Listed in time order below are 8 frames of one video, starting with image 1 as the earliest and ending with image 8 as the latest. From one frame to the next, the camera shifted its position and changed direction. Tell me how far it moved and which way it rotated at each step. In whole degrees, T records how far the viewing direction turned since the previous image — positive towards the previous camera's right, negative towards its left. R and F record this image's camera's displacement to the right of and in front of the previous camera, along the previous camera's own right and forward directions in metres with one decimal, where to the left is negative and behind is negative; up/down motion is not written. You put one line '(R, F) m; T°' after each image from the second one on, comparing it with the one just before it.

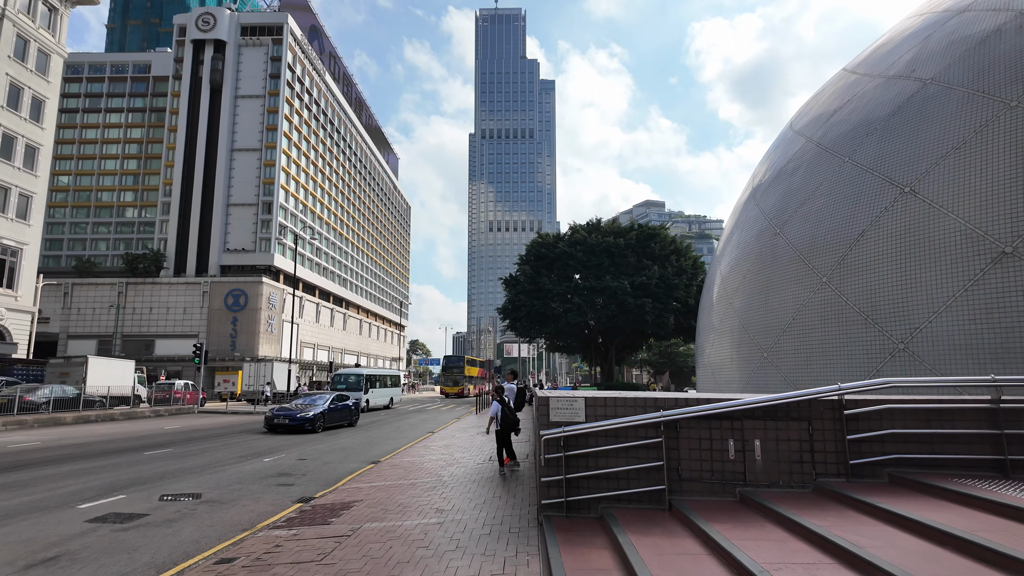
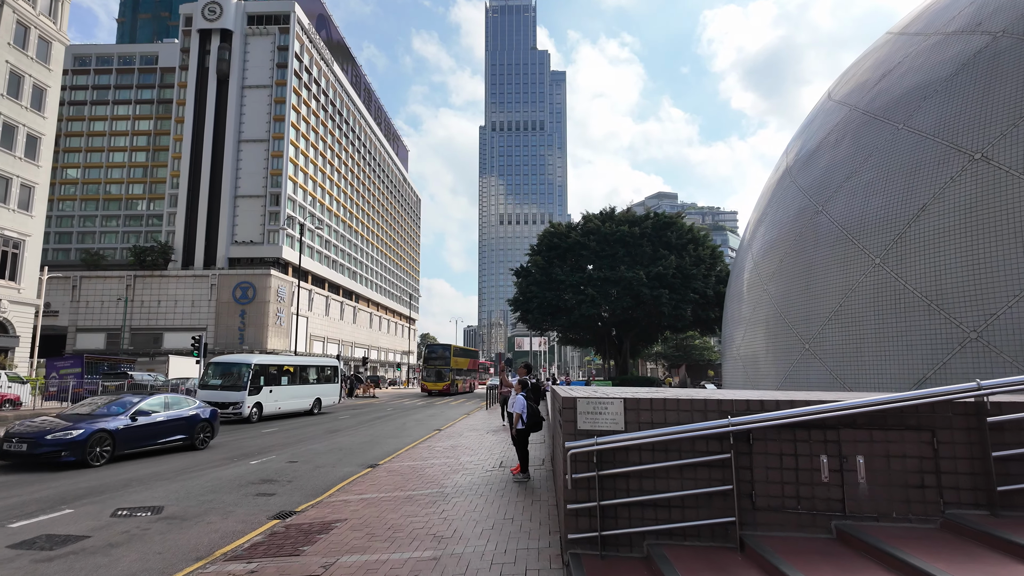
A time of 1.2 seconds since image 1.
(0.0, +1.5) m; -1°
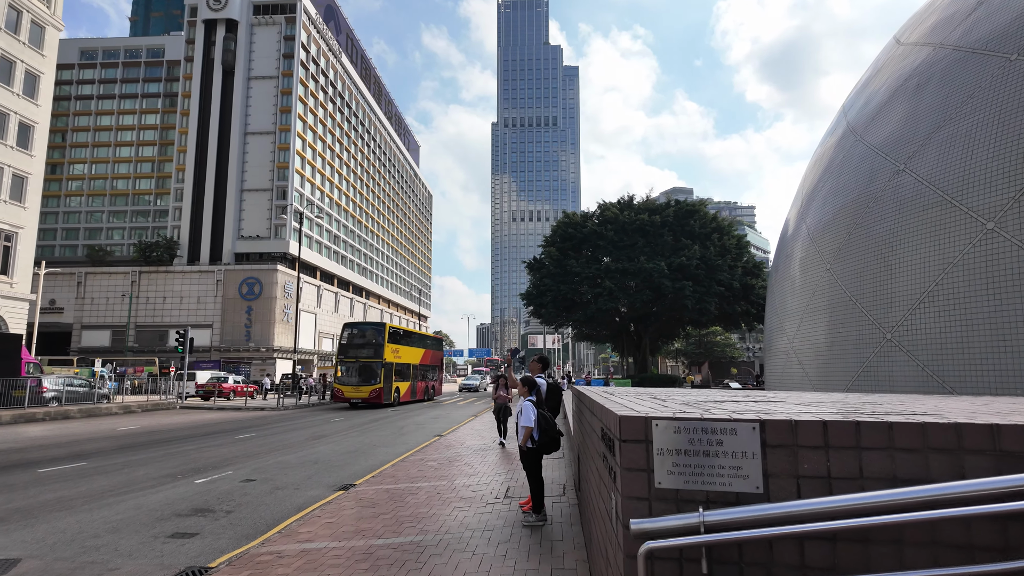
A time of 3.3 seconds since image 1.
(0.0, +2.6) m; -1°
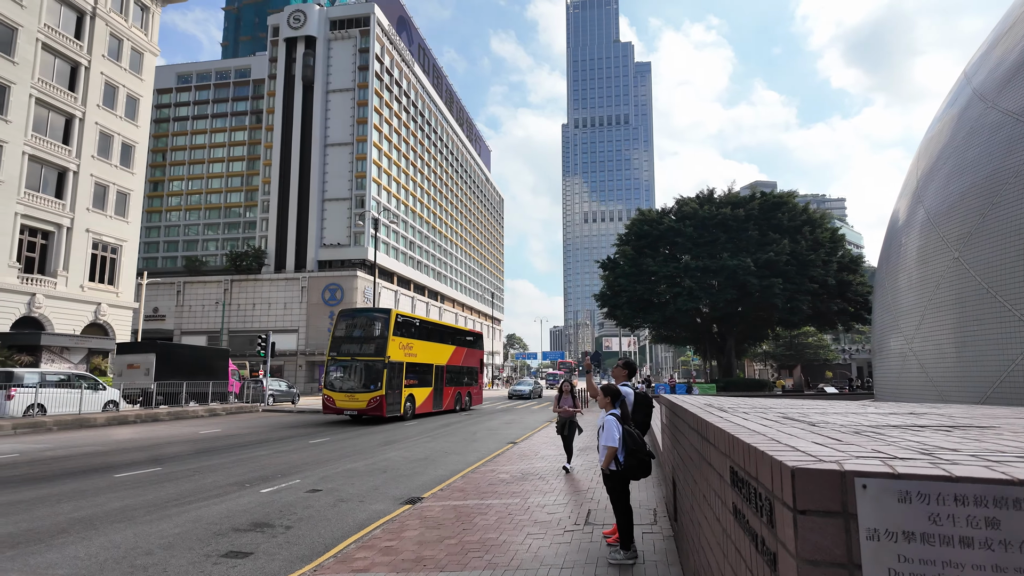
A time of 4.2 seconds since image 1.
(0.0, +0.9) m; -7°
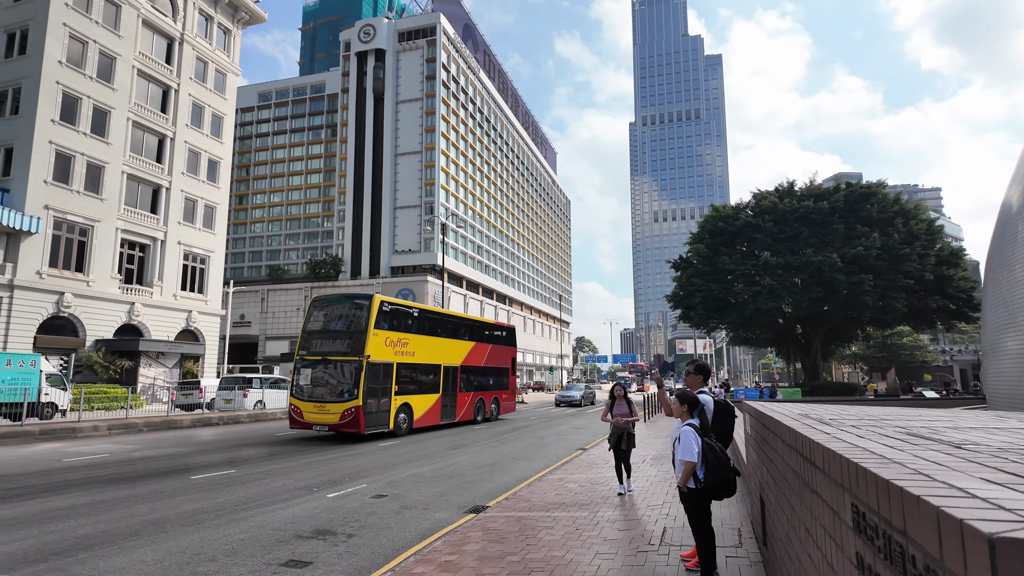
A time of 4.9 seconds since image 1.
(+0.1, +0.4) m; -7°
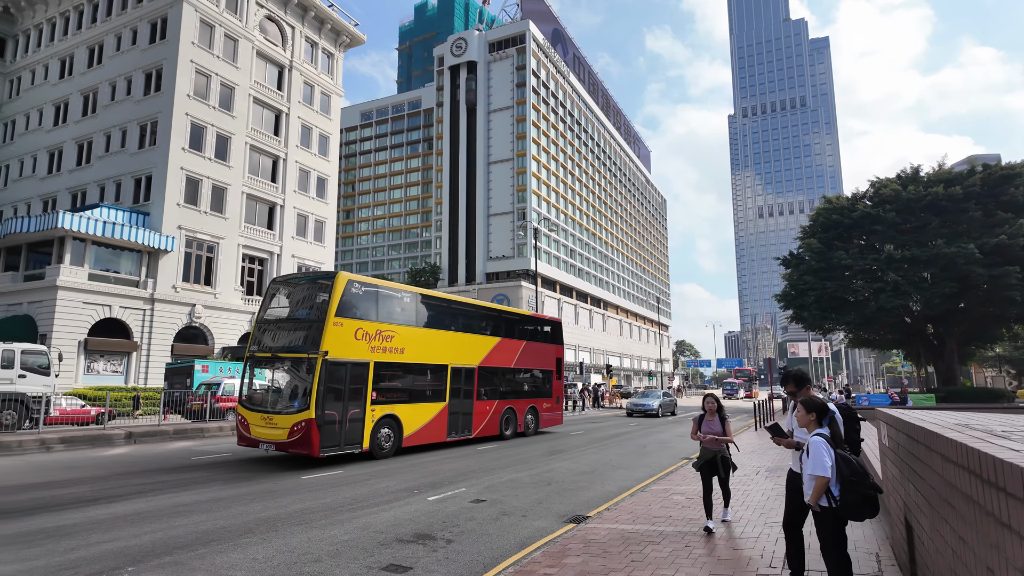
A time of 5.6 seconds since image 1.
(0.0, +0.3) m; -9°
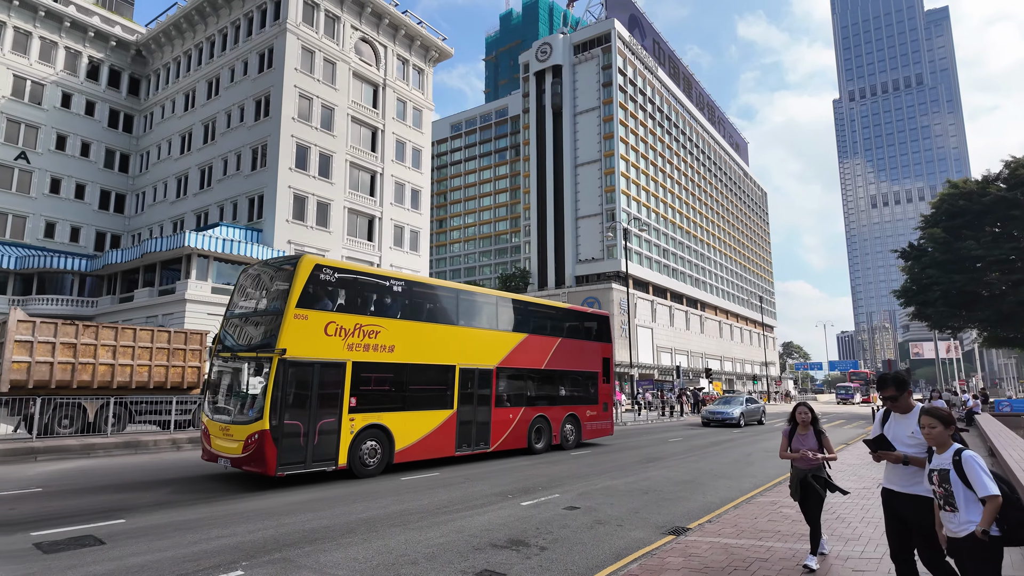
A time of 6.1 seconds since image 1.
(0.0, +0.1) m; -9°
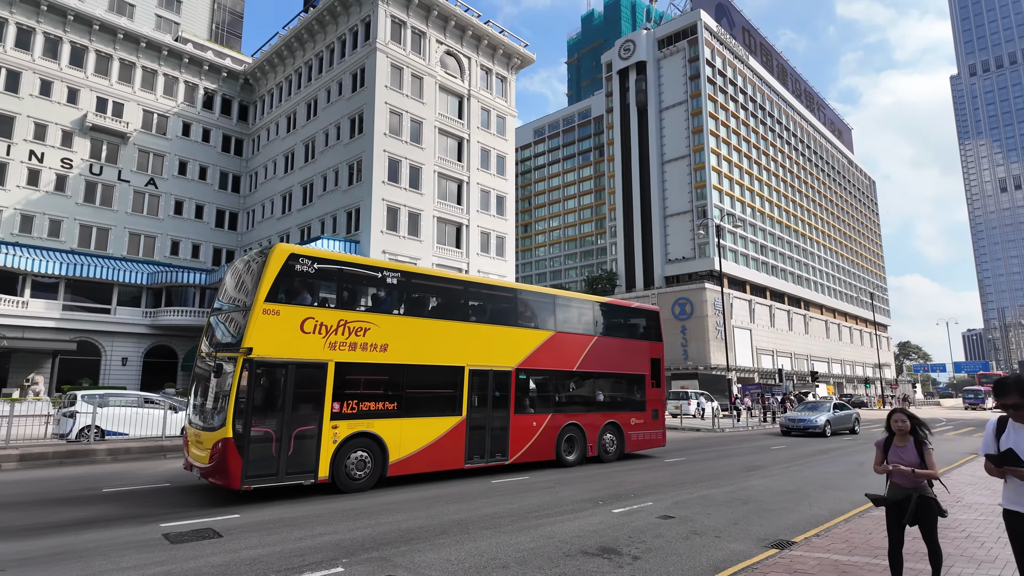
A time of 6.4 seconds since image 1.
(0.0, 0.0) m; -8°
